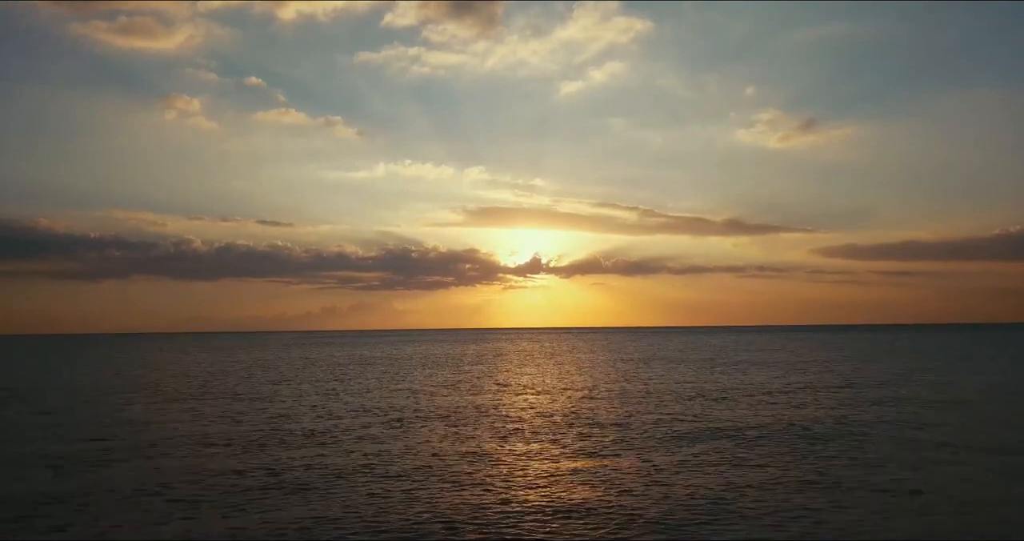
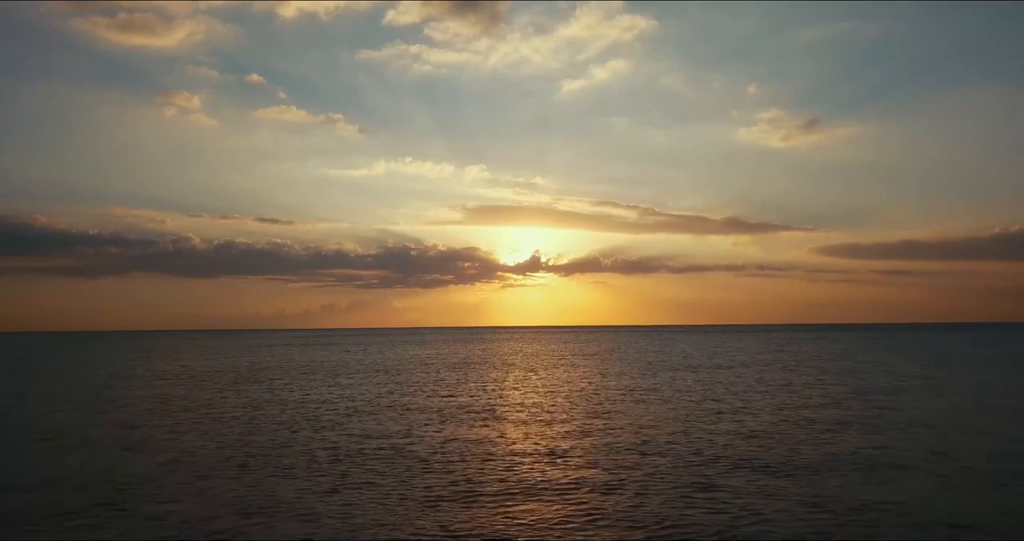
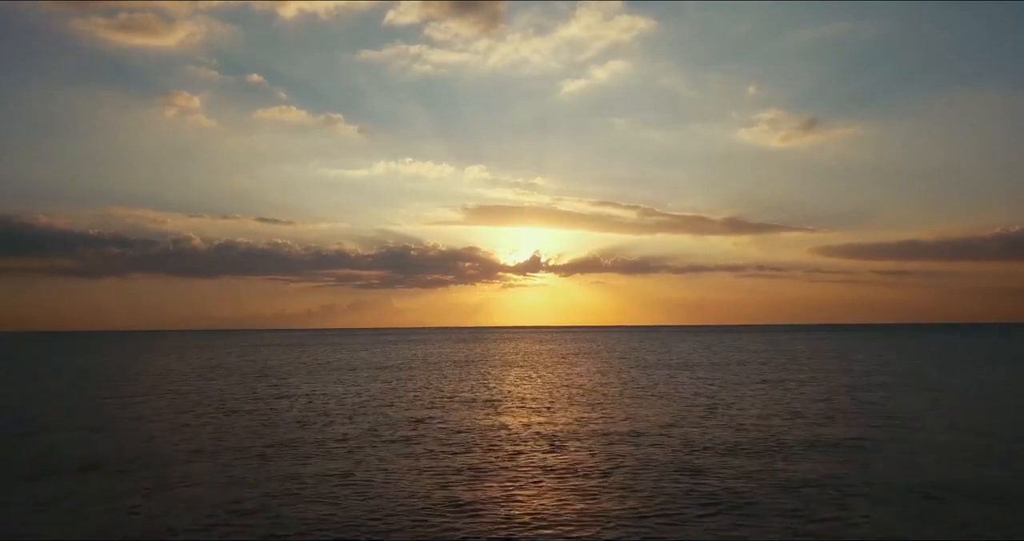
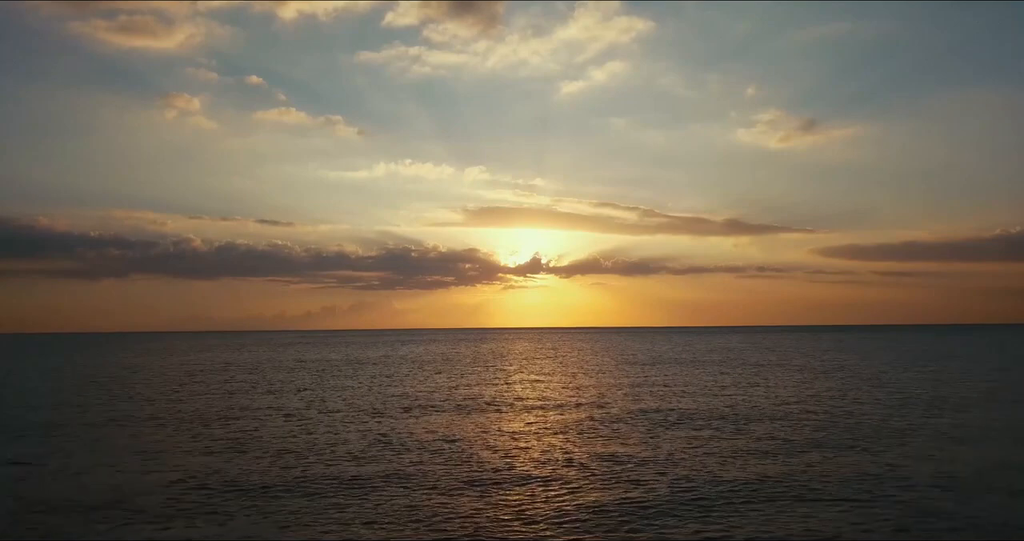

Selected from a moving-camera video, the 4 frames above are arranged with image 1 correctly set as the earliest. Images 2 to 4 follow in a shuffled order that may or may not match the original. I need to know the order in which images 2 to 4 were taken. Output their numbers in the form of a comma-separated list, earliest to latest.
4, 3, 2
